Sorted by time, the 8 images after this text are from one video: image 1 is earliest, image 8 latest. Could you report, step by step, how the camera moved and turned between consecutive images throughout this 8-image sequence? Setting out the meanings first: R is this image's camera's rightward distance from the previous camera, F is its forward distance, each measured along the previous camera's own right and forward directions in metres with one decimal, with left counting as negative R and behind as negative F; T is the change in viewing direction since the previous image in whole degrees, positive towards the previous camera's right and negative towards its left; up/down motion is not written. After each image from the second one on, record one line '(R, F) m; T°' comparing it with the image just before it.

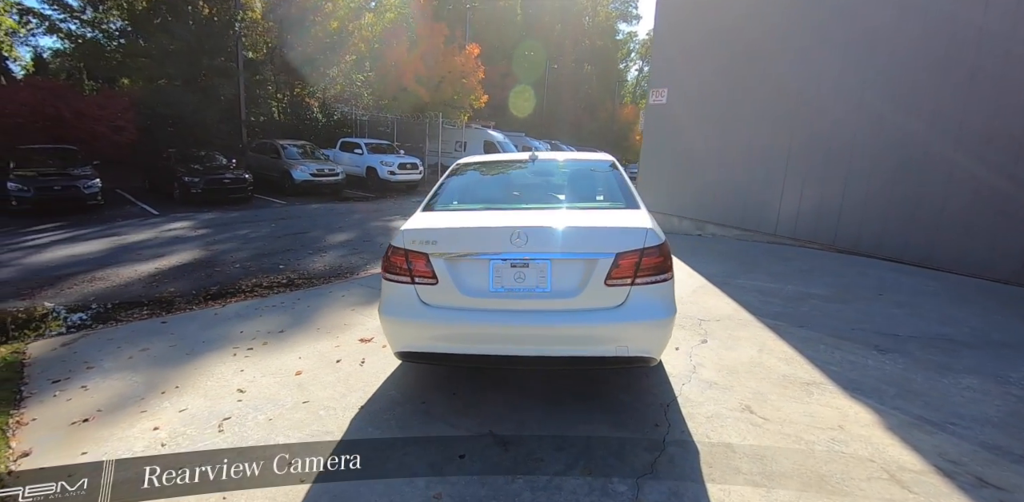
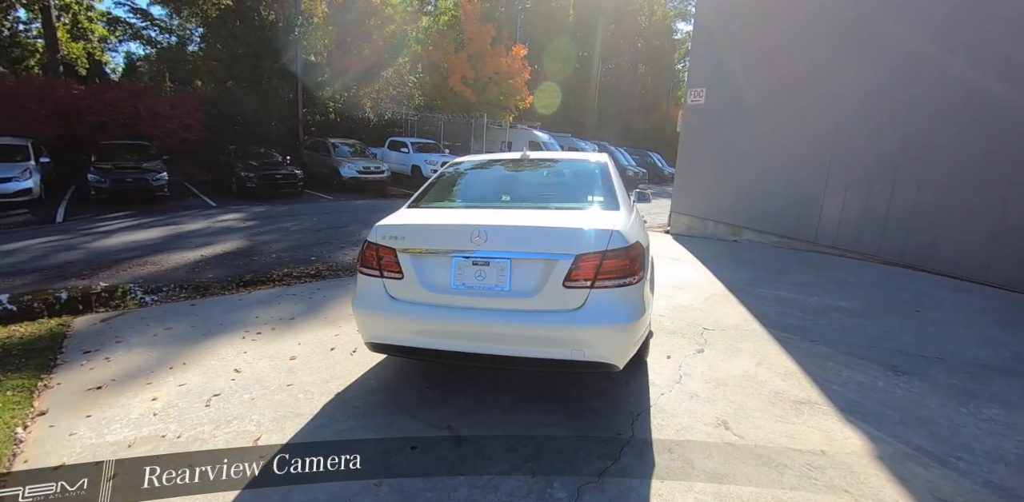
(+0.5, 0.0) m; -7°
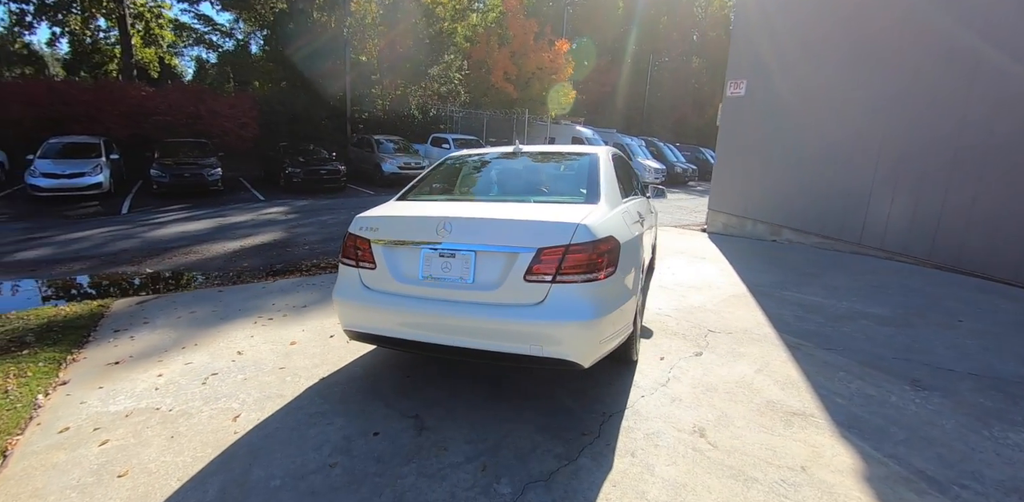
(+0.5, 0.0) m; -6°
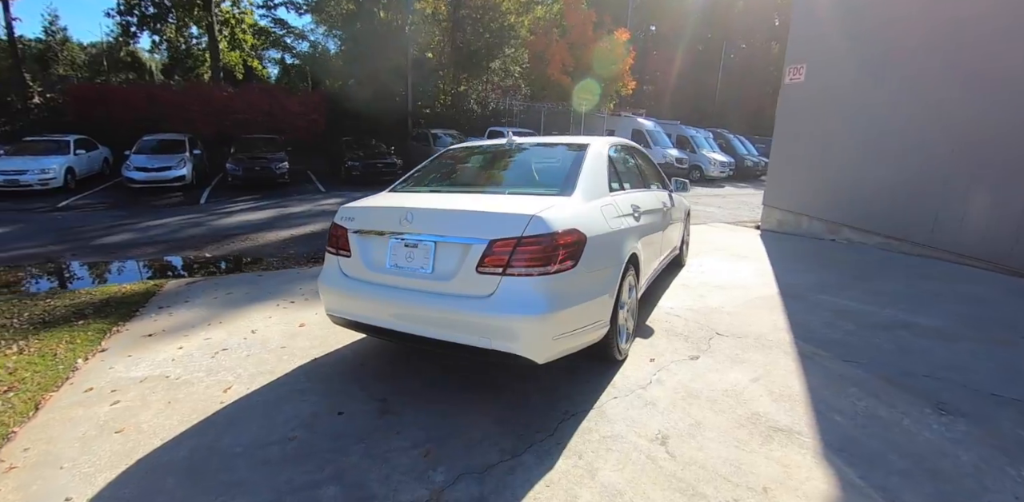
(+0.6, +0.1) m; -9°
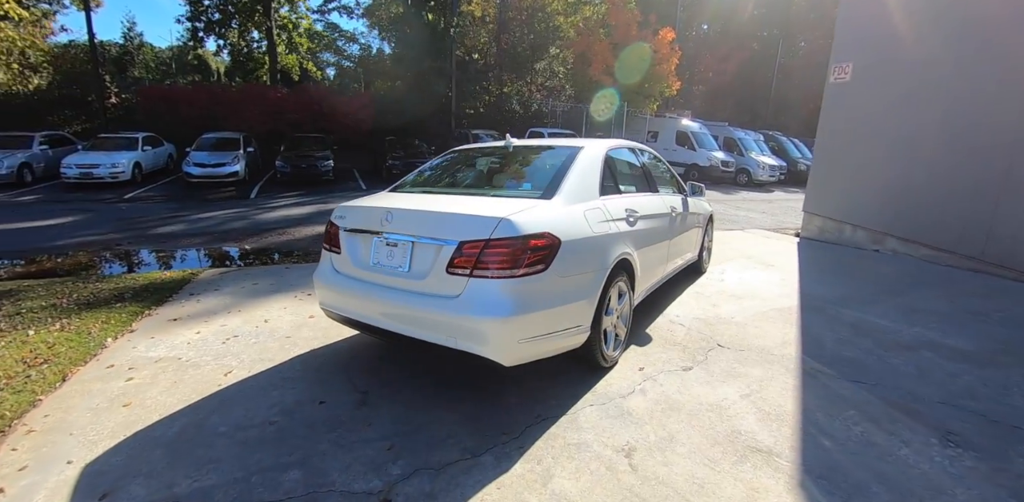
(+0.4, 0.0) m; -6°
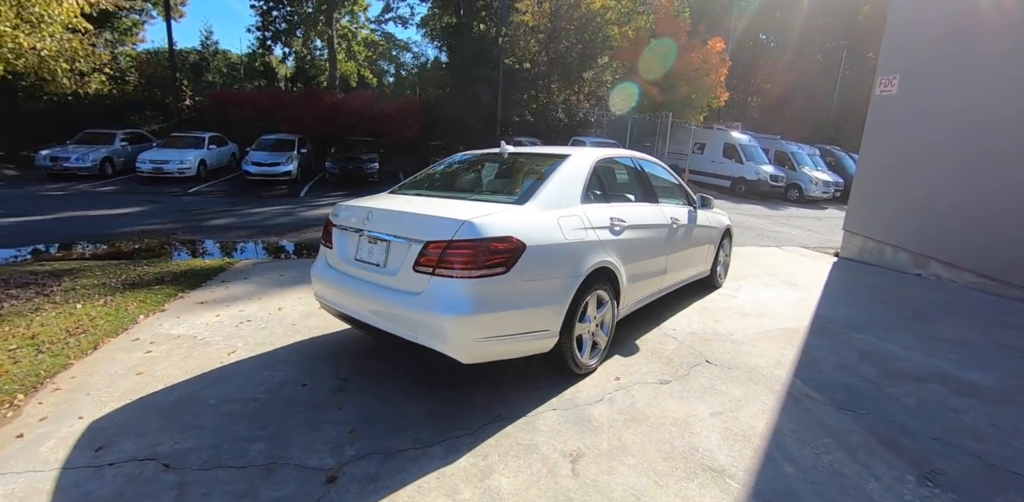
(+0.5, -0.1) m; -6°
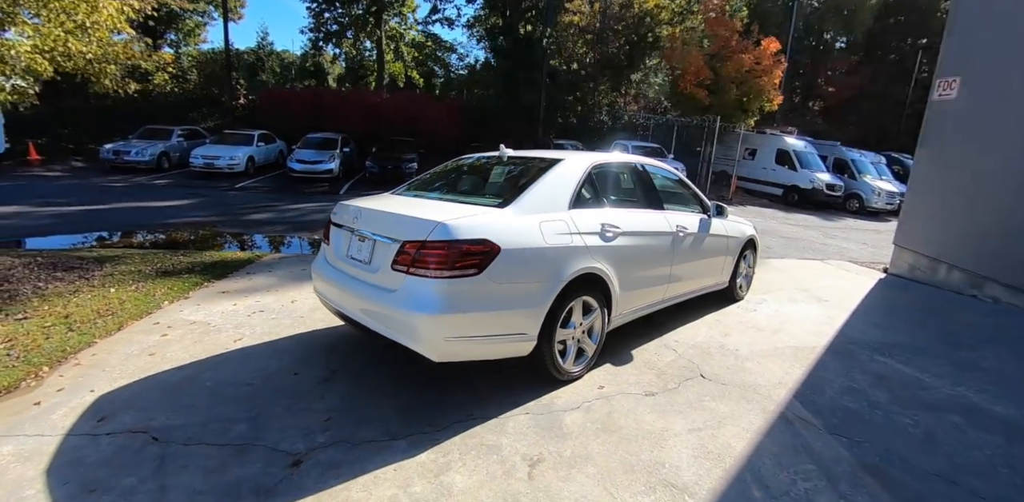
(+0.4, 0.0) m; -6°
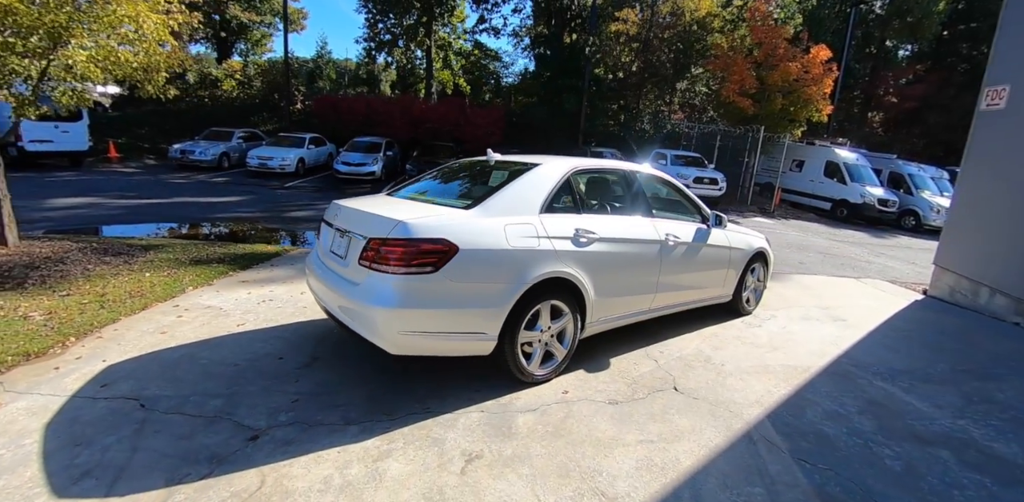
(+0.6, 0.0) m; -6°
